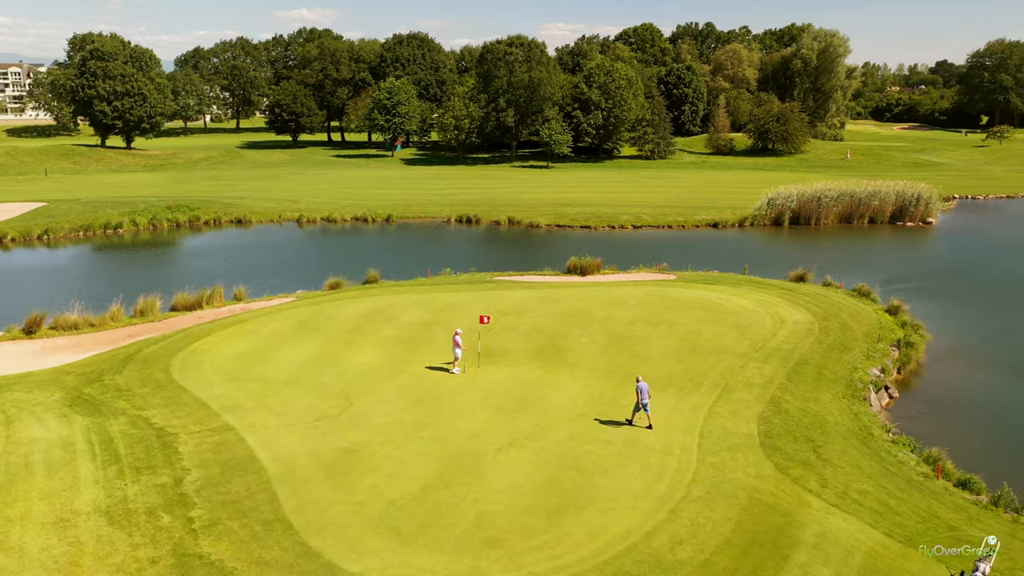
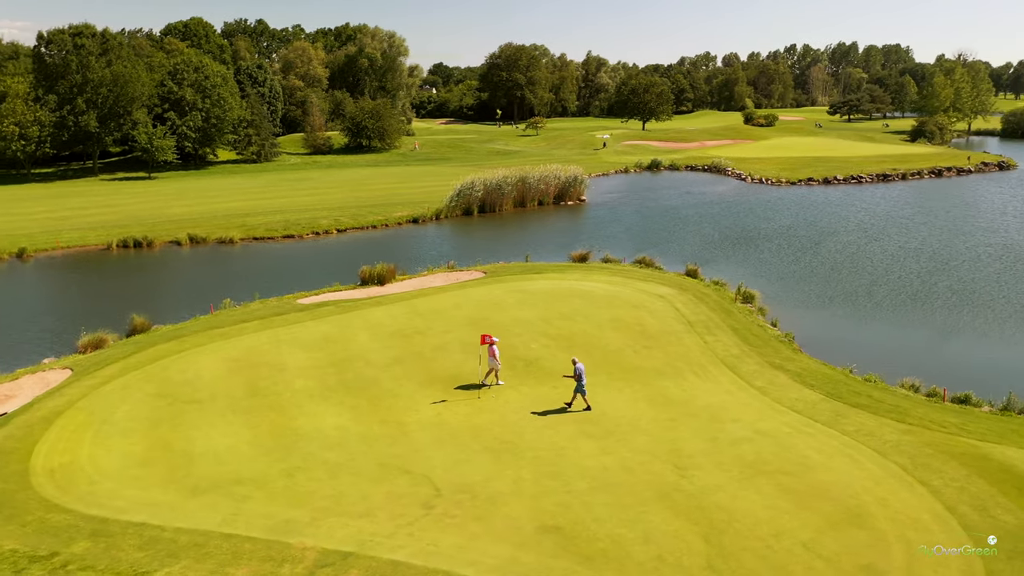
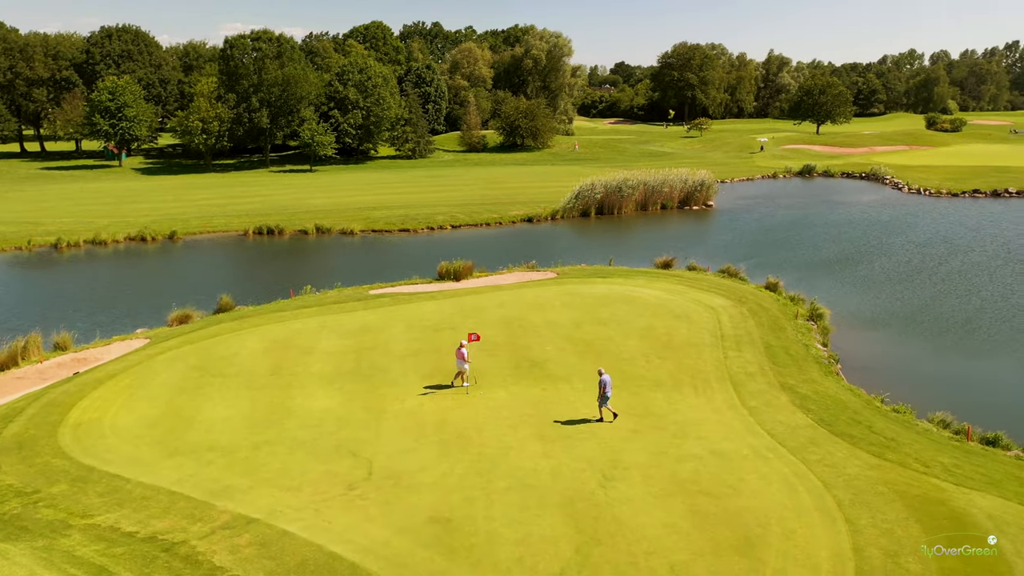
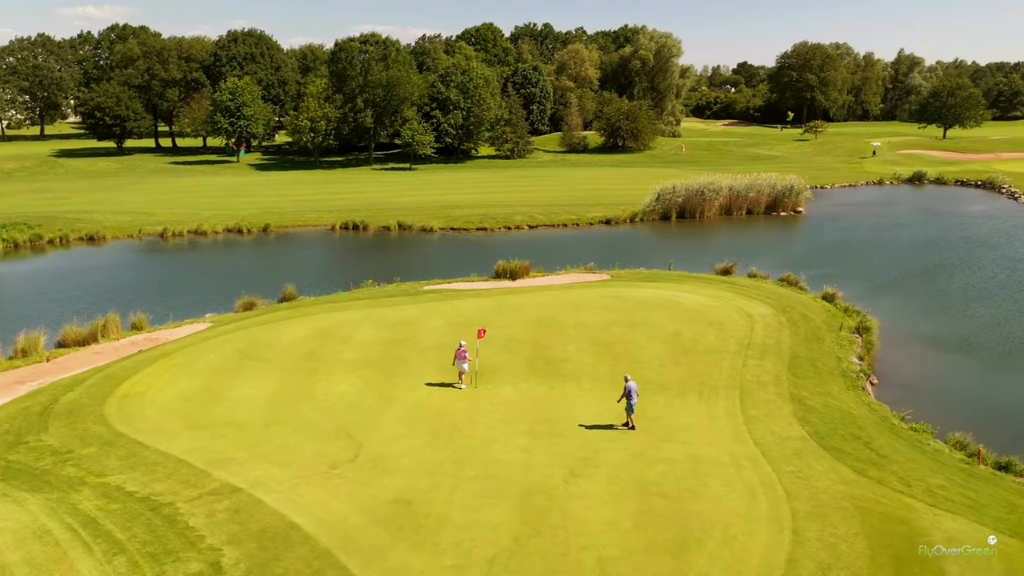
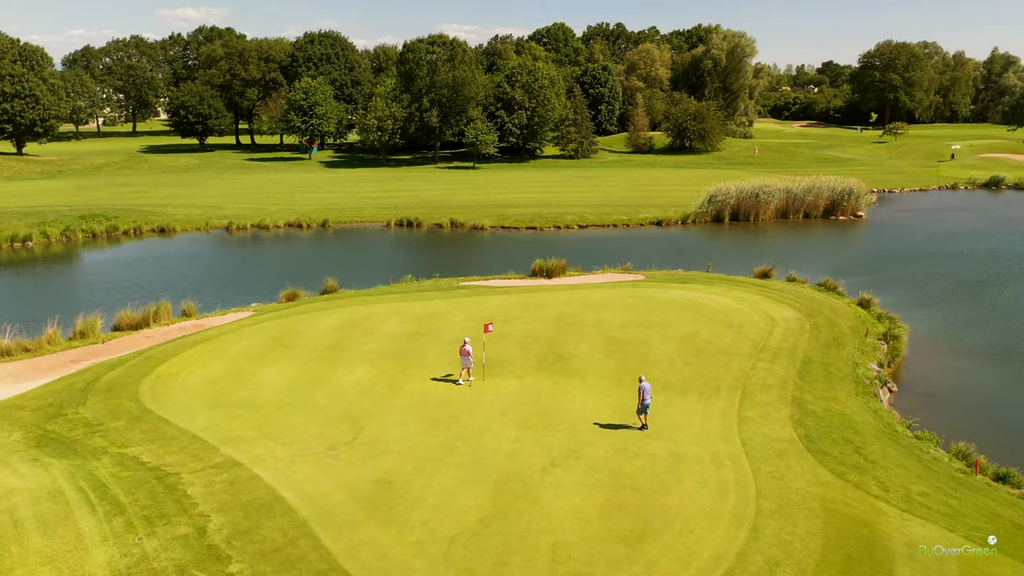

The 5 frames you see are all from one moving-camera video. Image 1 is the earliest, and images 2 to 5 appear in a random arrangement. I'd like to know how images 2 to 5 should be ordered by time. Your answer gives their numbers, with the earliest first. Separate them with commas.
5, 4, 3, 2
